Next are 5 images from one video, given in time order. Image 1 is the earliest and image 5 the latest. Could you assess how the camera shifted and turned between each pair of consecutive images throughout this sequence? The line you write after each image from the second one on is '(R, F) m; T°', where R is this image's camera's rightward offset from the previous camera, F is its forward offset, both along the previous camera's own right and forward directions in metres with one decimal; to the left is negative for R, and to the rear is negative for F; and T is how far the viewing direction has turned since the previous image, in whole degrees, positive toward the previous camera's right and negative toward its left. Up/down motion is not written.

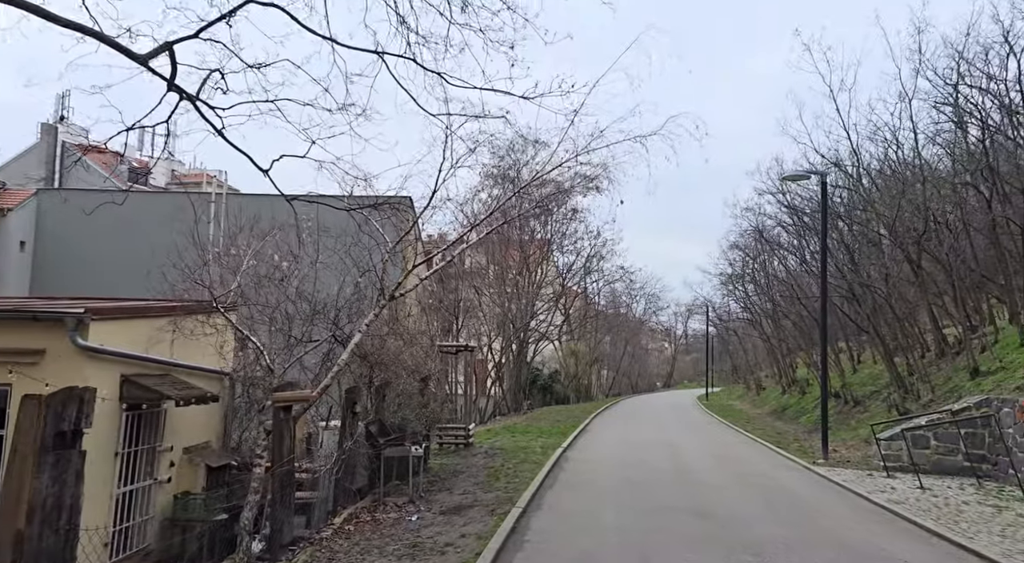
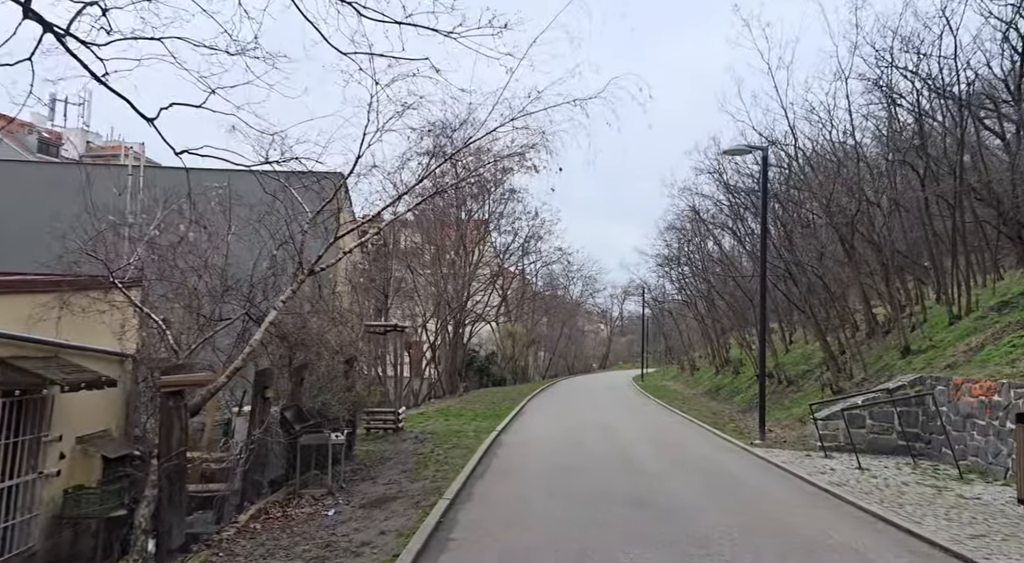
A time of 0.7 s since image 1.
(+0.1, +0.7) m; +4°
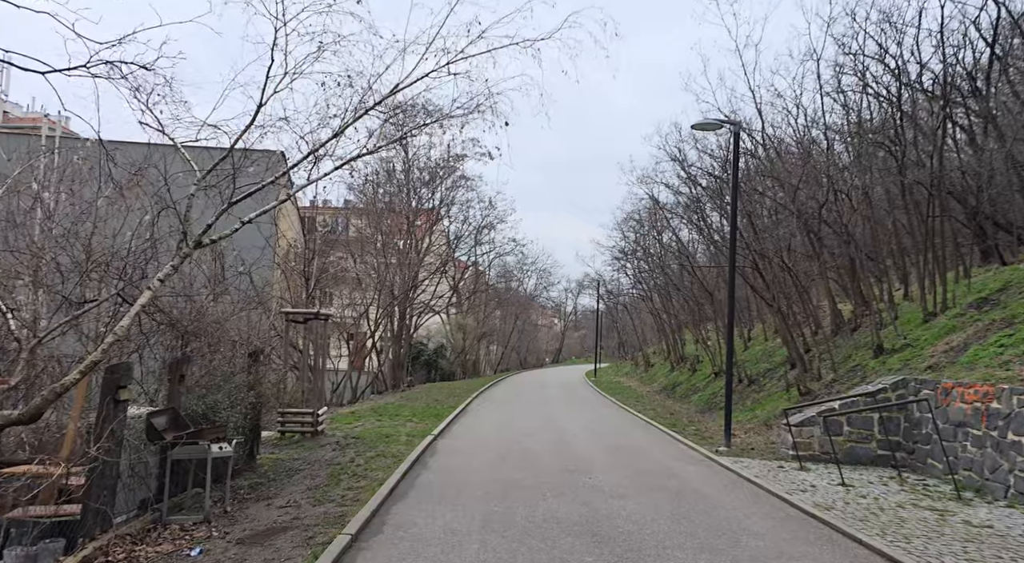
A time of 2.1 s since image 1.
(+0.3, +1.9) m; +3°
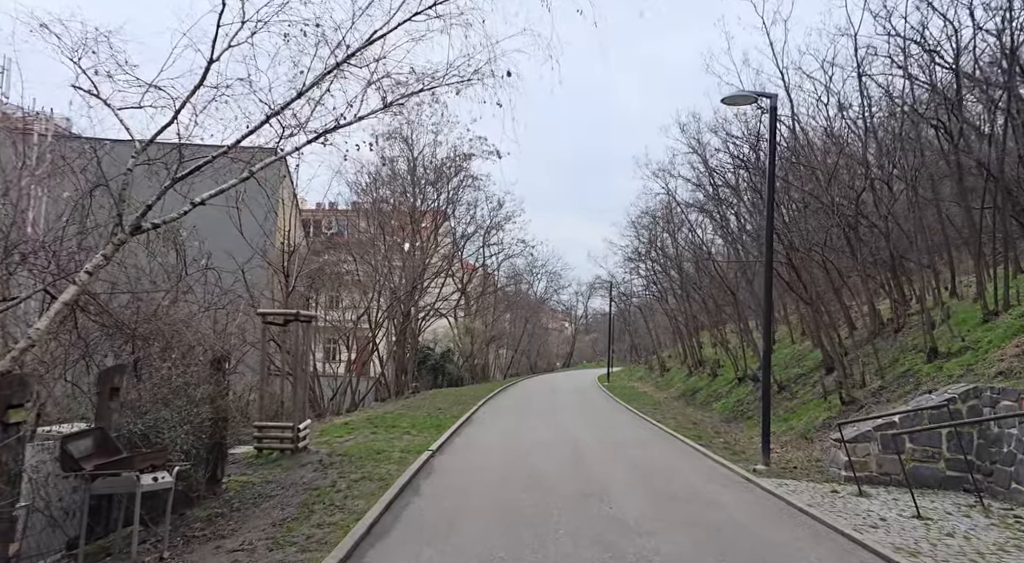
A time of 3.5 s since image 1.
(0.0, +1.7) m; -1°
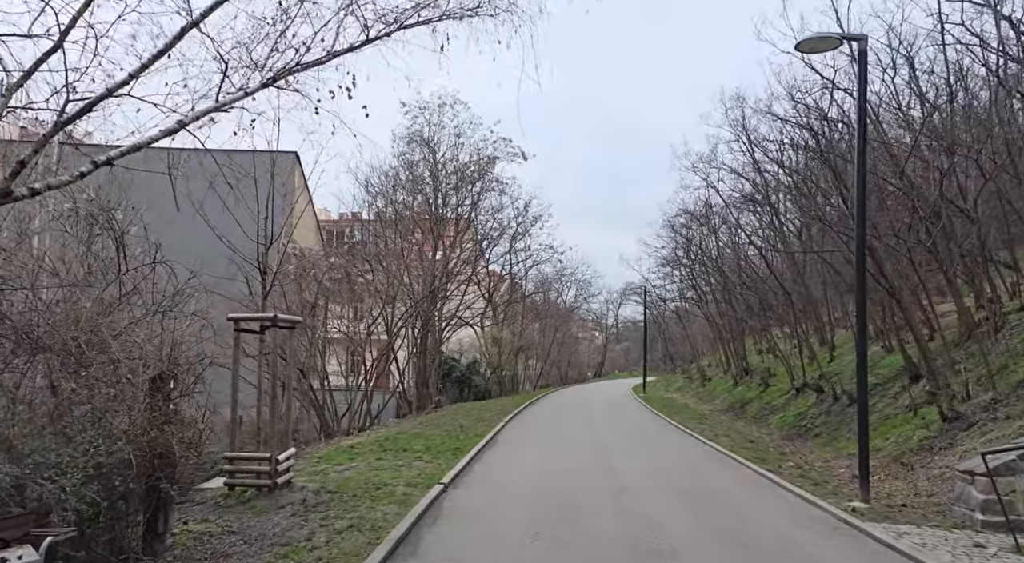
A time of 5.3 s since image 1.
(0.0, +2.4) m; -2°
